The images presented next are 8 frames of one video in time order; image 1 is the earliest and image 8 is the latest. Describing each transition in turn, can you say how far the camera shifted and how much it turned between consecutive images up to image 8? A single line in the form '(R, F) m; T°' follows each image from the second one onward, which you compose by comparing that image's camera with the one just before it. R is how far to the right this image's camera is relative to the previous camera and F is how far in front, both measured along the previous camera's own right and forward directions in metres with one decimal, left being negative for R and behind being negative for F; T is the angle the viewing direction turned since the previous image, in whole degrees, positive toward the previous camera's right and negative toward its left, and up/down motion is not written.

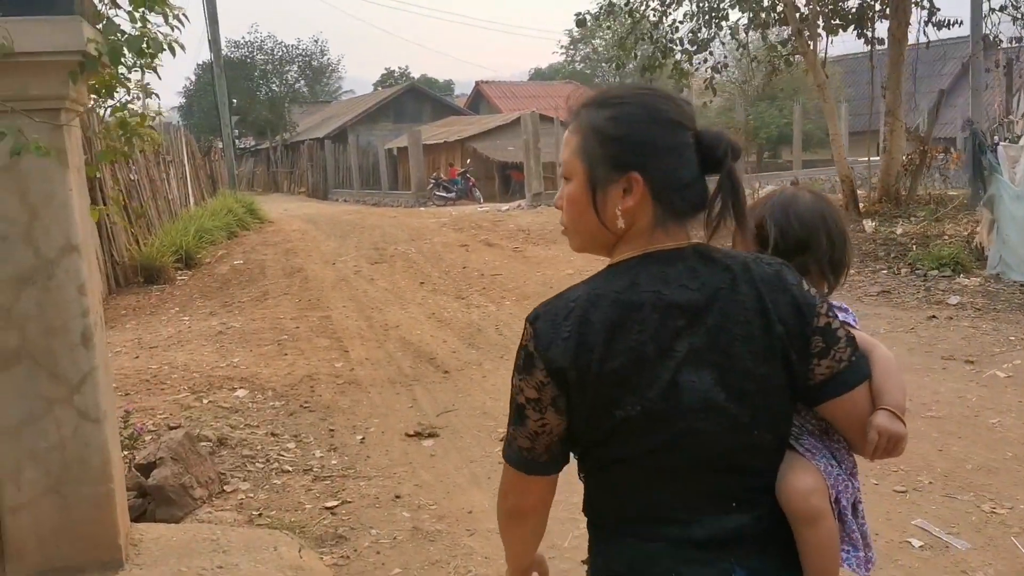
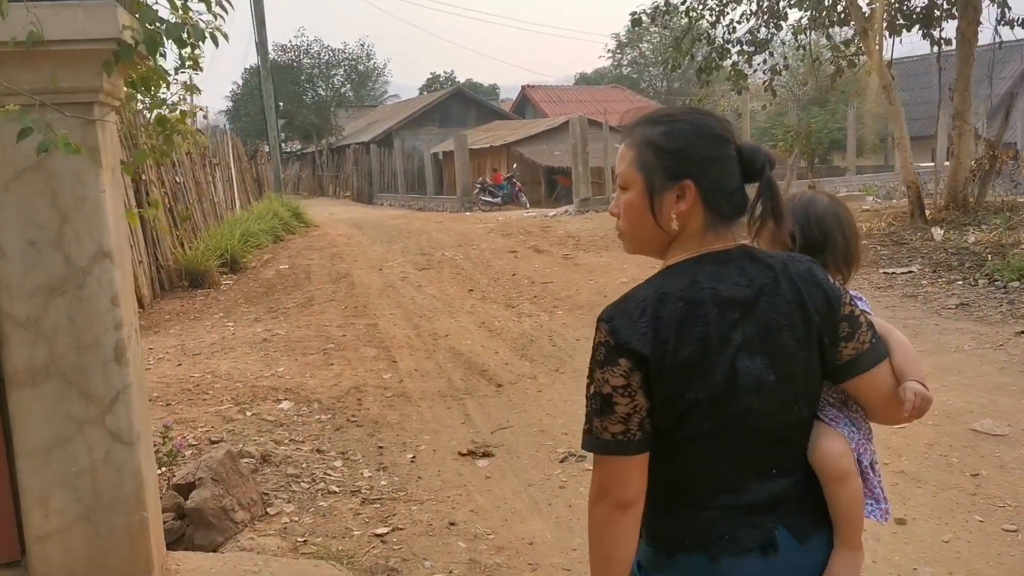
(-0.1, +0.3) m; -3°
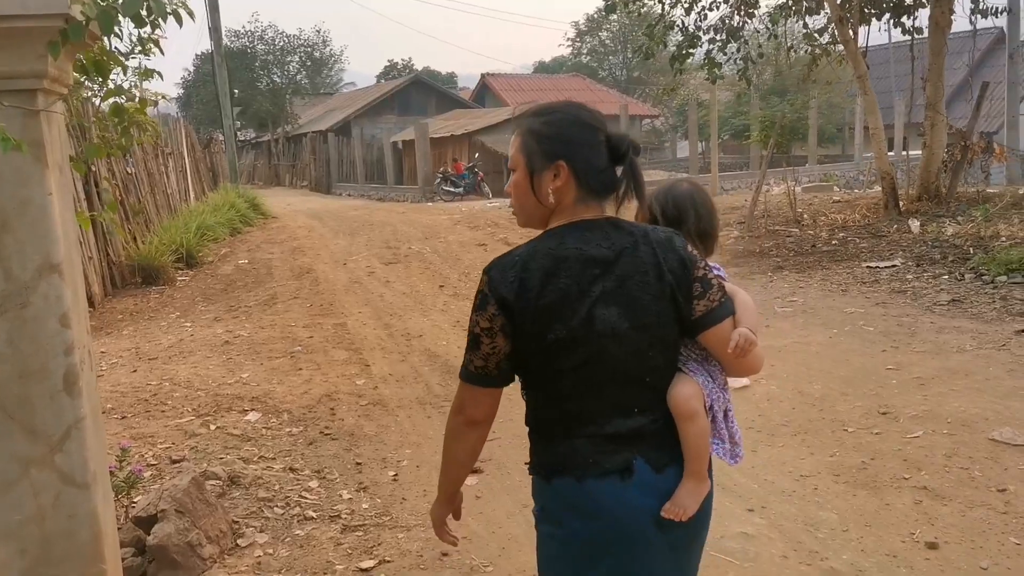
(-0.1, +0.3) m; +3°
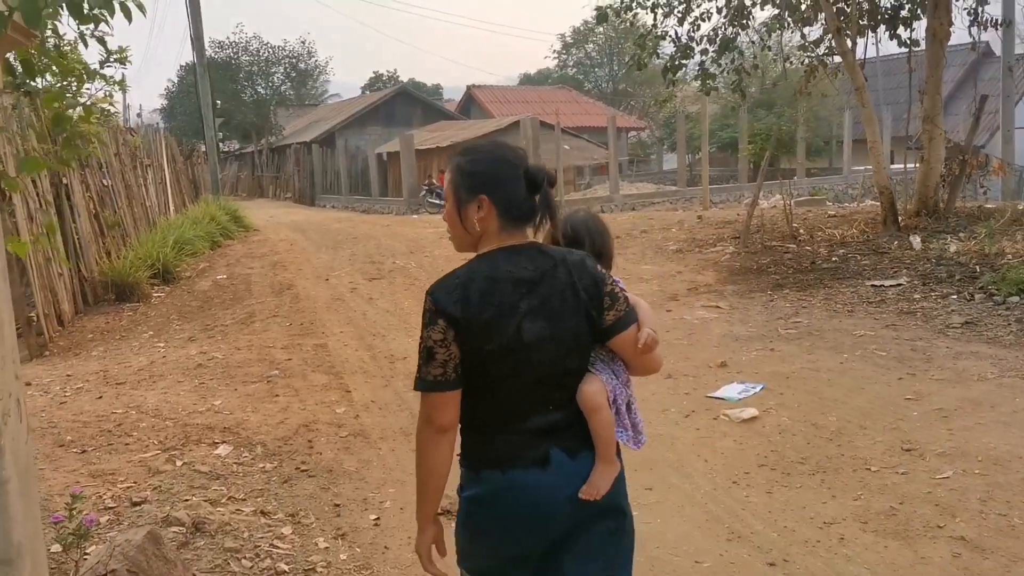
(0.0, +0.4) m; +1°
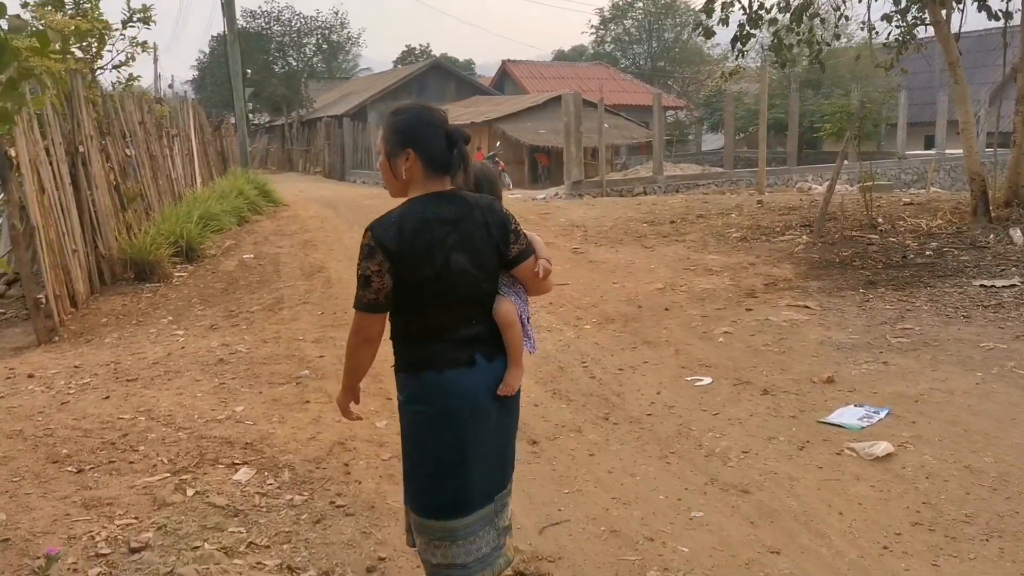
(-0.2, +0.8) m; -2°
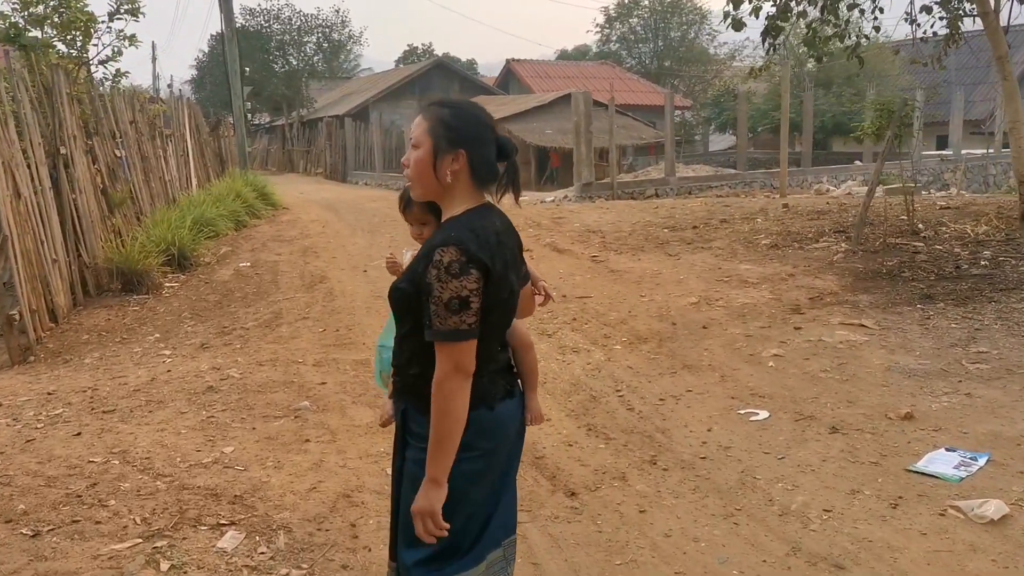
(-0.1, +0.6) m; 0°
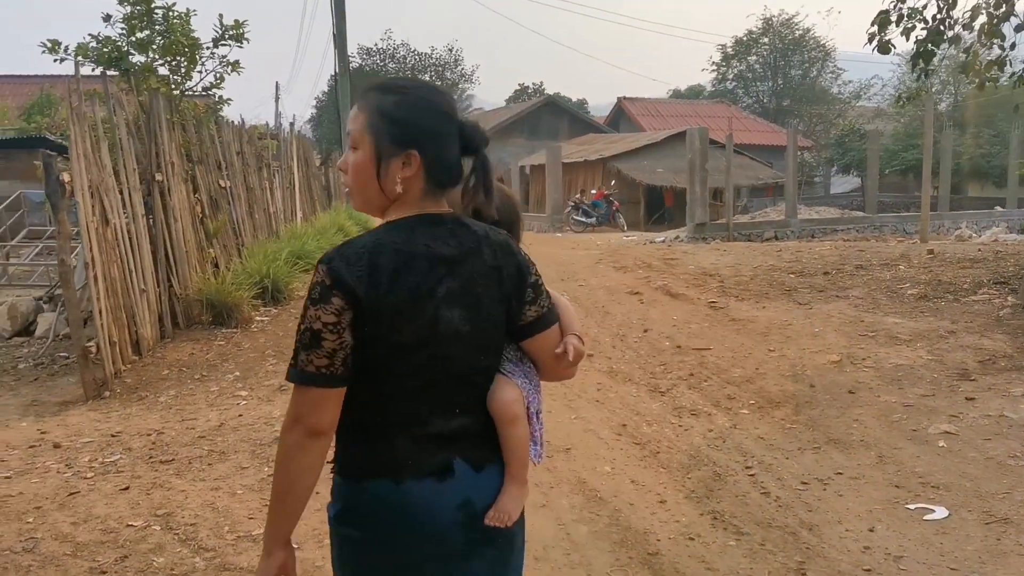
(0.0, +0.7) m; -7°
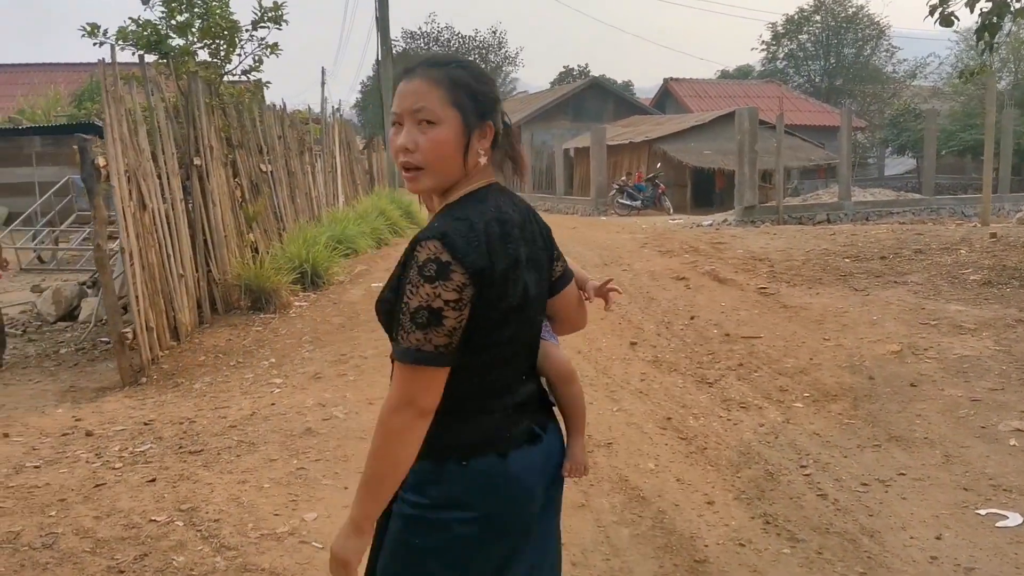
(0.0, +0.2) m; -3°
